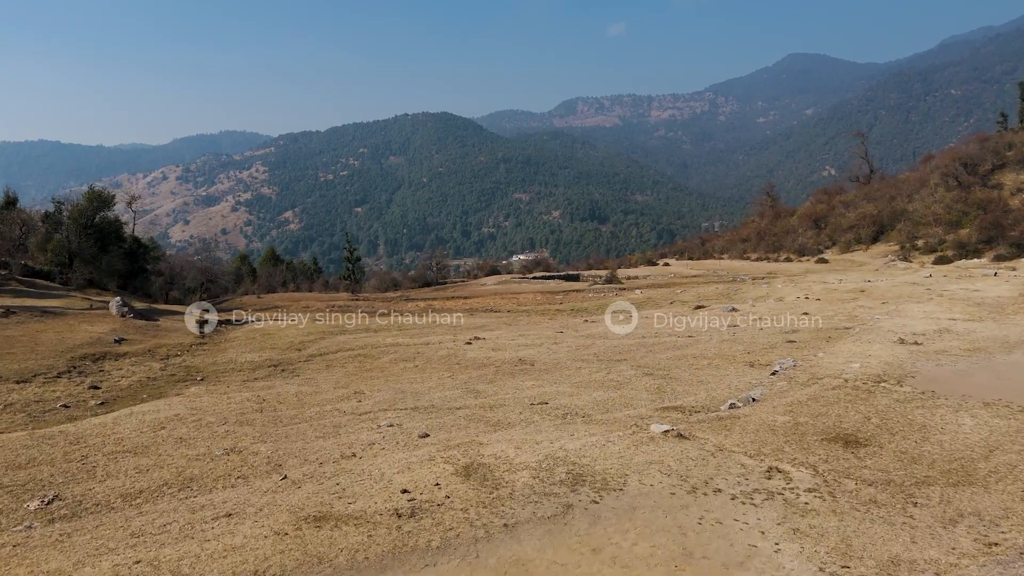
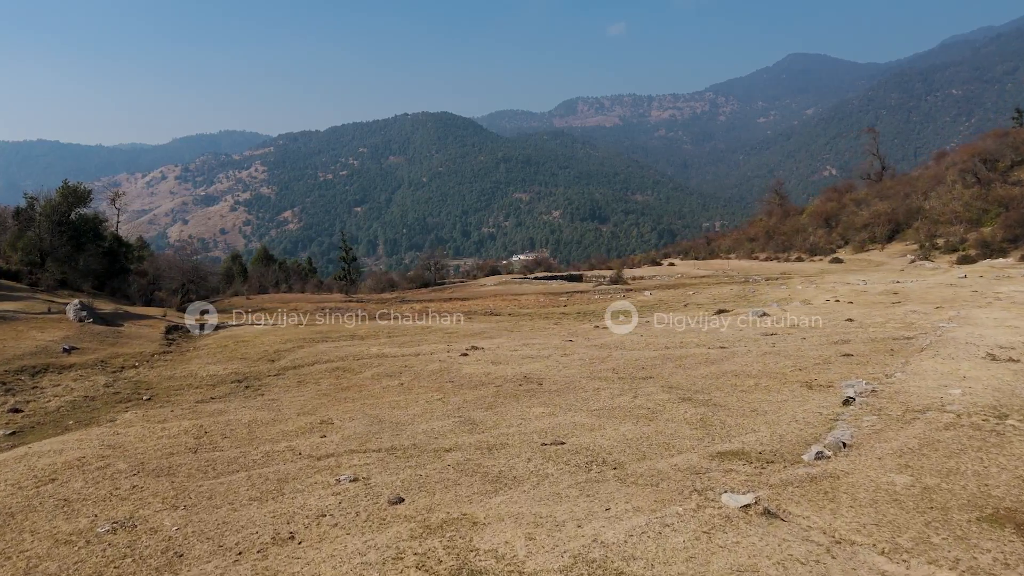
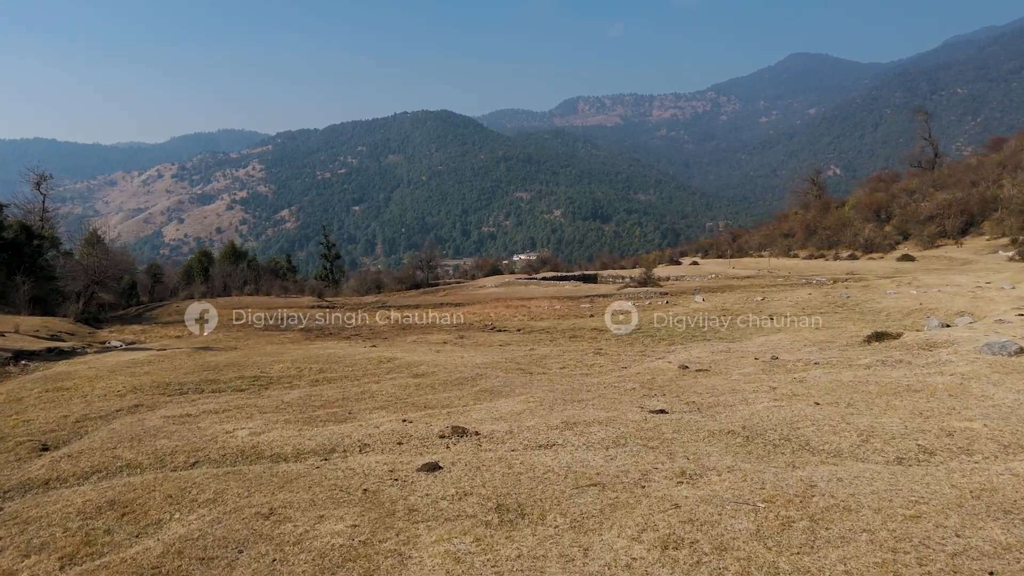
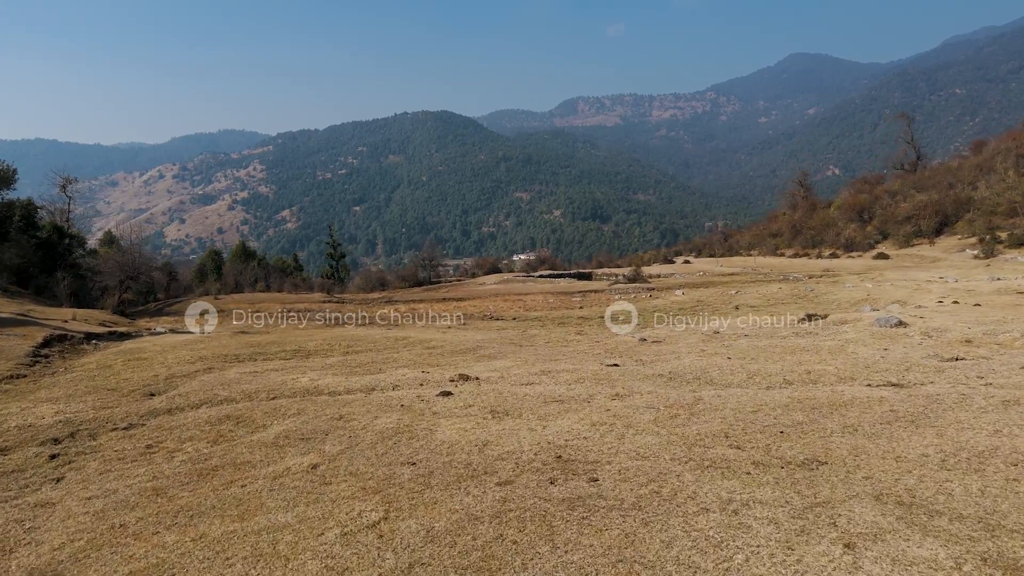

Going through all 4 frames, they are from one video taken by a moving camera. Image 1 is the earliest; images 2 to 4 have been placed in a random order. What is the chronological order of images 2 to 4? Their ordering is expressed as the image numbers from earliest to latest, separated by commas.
2, 4, 3
